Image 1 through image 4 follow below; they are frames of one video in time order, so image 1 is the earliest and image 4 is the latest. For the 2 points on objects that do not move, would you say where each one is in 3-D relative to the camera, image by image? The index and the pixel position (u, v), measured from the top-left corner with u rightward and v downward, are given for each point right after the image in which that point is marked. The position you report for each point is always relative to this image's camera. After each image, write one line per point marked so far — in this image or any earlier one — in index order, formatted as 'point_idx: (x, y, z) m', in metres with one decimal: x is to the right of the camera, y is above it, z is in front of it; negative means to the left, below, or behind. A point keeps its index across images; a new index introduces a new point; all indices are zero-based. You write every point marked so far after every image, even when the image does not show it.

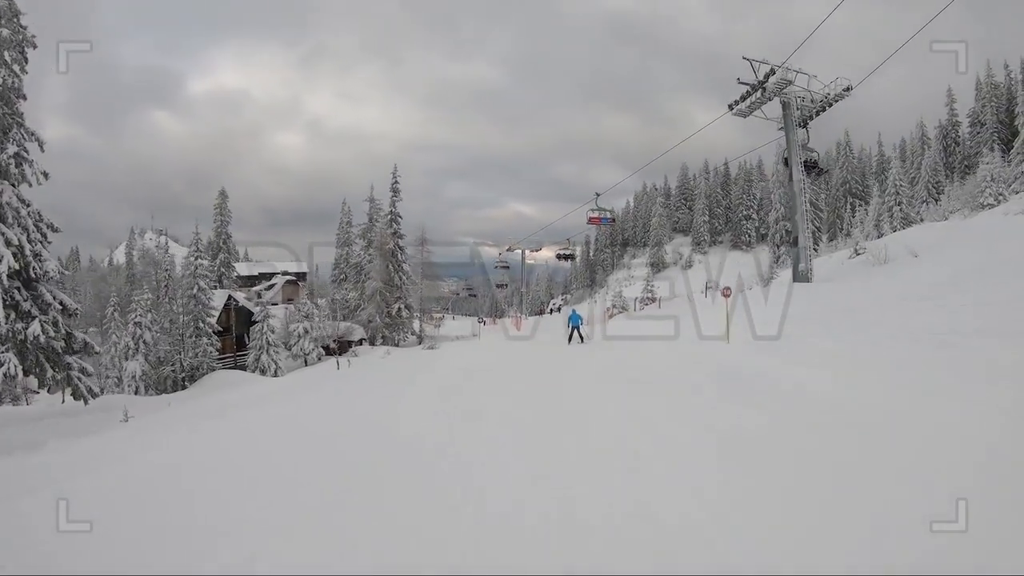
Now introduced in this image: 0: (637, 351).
0: (+4.8, -2.6, +17.7) m
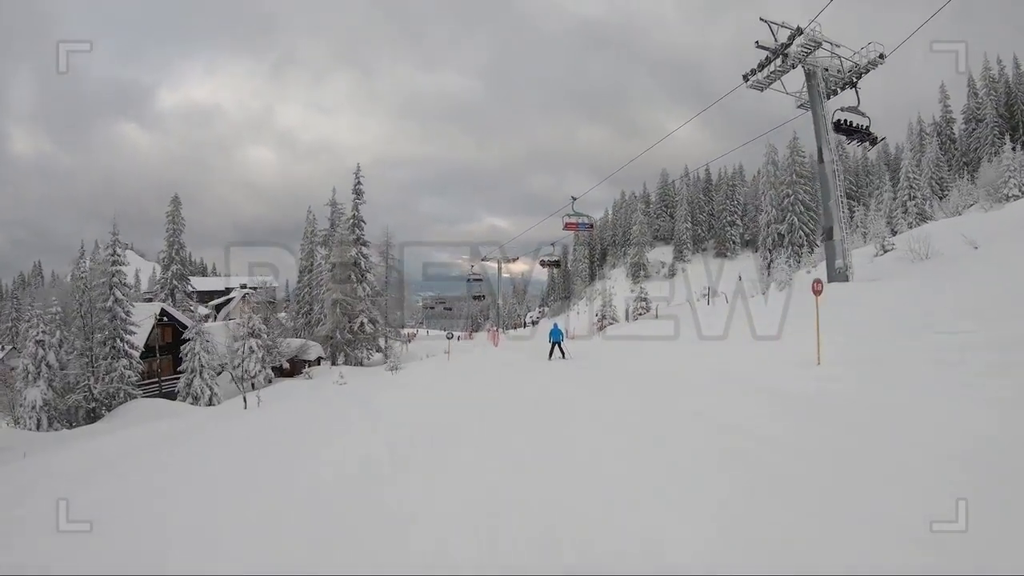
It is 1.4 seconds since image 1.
0: (+4.4, -2.8, +16.2) m
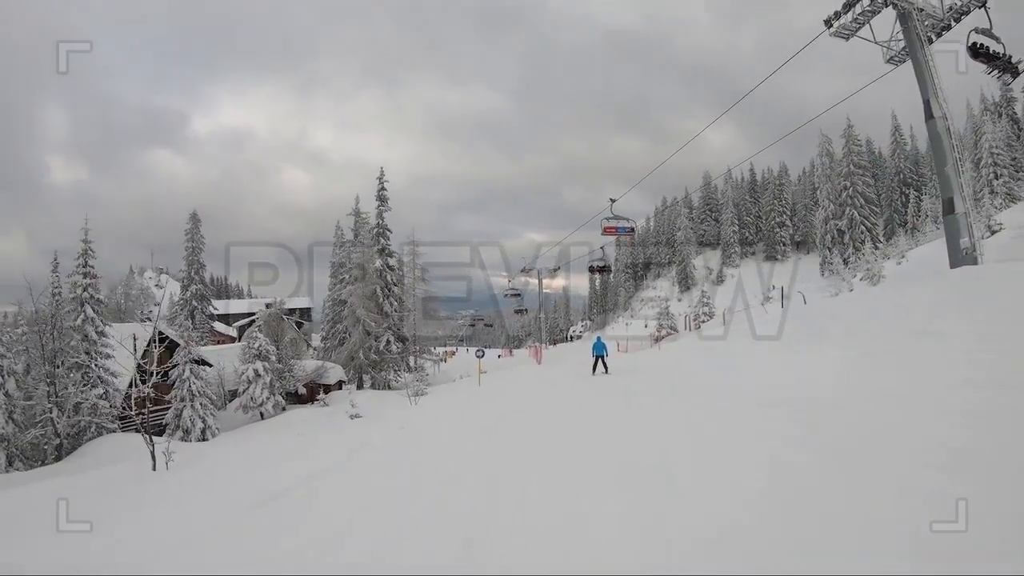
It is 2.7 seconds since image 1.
0: (+5.6, -2.9, +14.7) m
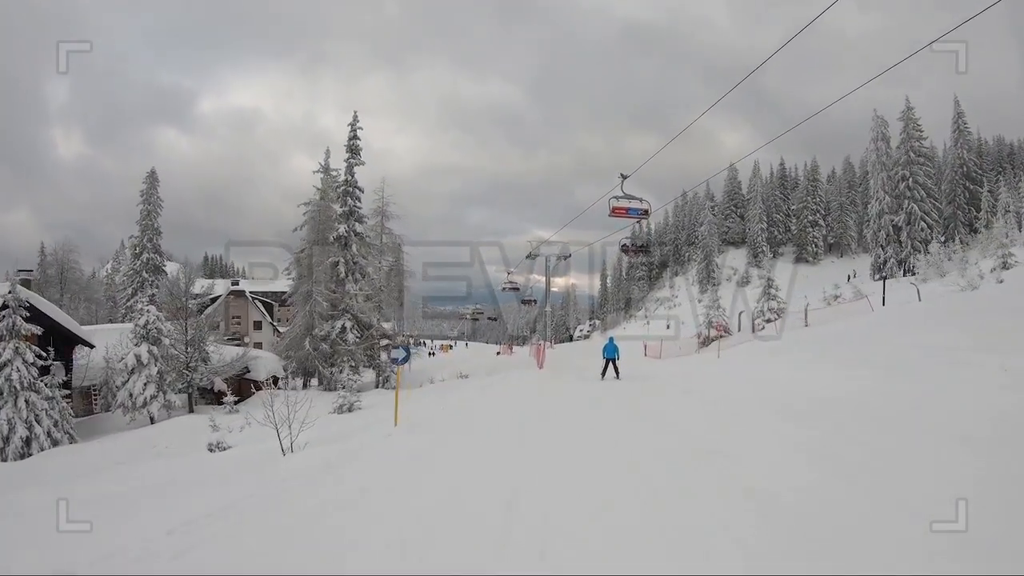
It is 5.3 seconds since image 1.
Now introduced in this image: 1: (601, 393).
0: (+5.4, -2.8, +12.5) m
1: (+2.1, -2.9, +12.0) m
